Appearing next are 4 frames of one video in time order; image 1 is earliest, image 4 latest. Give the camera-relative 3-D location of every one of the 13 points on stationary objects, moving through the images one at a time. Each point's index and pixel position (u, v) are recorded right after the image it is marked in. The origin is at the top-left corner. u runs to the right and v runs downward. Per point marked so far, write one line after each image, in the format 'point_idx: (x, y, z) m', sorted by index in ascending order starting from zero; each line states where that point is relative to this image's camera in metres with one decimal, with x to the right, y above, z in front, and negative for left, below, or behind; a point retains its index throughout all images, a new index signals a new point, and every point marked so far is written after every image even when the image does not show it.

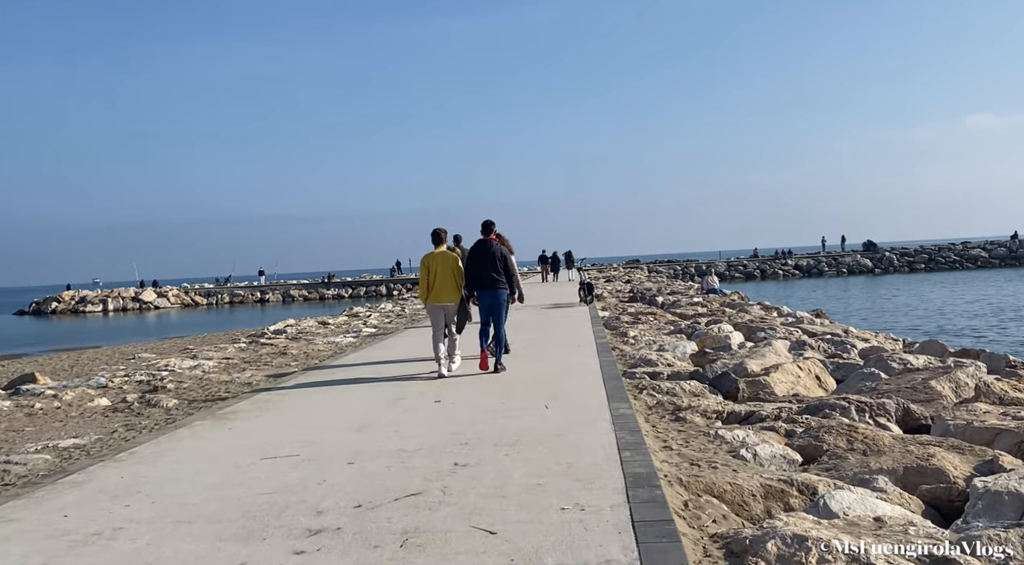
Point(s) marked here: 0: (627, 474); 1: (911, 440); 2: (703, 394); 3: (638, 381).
0: (+0.7, -1.1, +4.8) m
1: (+3.0, -1.2, +6.1) m
2: (+1.9, -1.1, +8.3) m
3: (+1.4, -1.1, +8.9) m
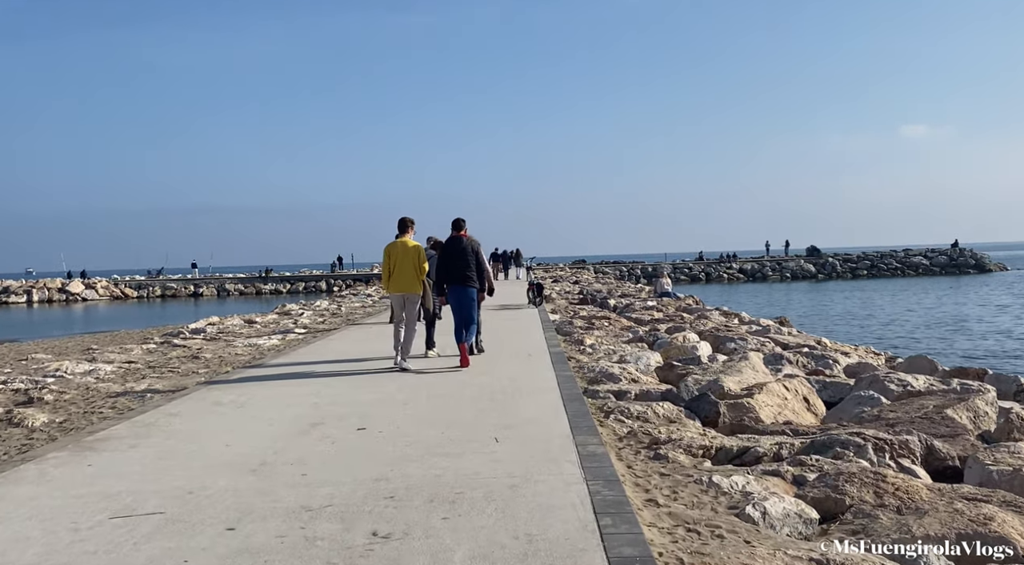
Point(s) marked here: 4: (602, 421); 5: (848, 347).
0: (+0.4, -1.1, +3.4) m
1: (+2.6, -1.3, +4.9) m
2: (+1.4, -1.2, +7.0) m
3: (+0.8, -1.1, +7.6) m
4: (+0.7, -1.1, +6.8) m
5: (+4.4, -0.9, +11.0) m
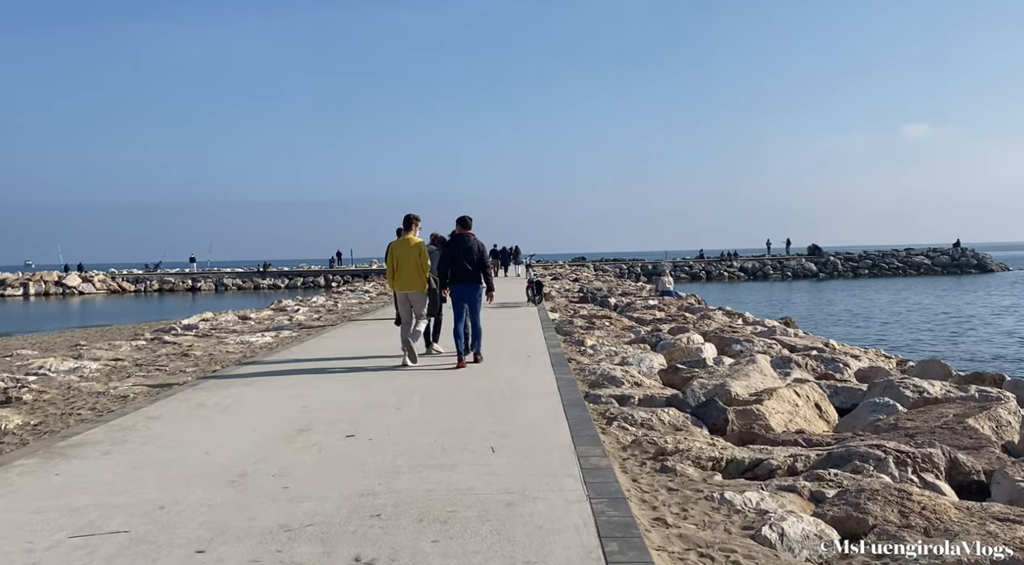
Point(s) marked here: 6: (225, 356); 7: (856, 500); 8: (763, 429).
0: (+0.4, -1.2, +3.1) m
1: (+2.6, -1.3, +4.6) m
2: (+1.4, -1.2, +6.7) m
3: (+0.8, -1.1, +7.3) m
4: (+0.7, -1.1, +6.4) m
5: (+4.4, -0.9, +10.6) m
6: (-4.3, -1.1, +12.3) m
7: (+1.9, -1.2, +4.6) m
8: (+2.1, -1.2, +6.9) m
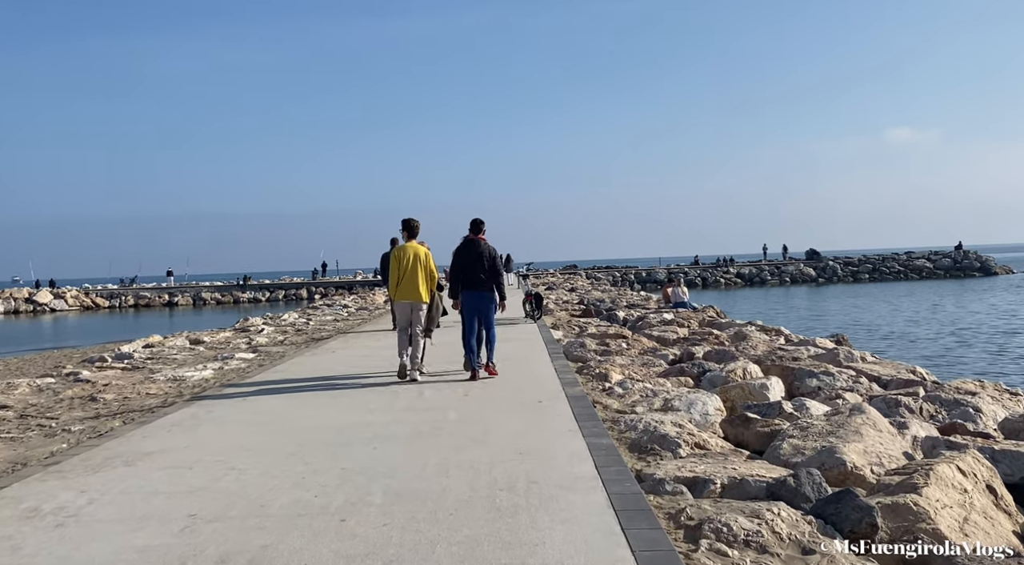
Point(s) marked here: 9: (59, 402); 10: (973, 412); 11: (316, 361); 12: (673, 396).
0: (+0.6, -1.3, +0.4) m
1: (+2.7, -1.4, +1.9) m
2: (+1.5, -1.3, +4.0) m
3: (+0.9, -1.2, +4.6) m
4: (+0.8, -1.3, +3.8) m
5: (+4.5, -1.0, +8.0) m
6: (-4.3, -1.4, +9.6) m
7: (+2.1, -1.3, +2.0) m
8: (+2.2, -1.3, +4.3) m
9: (-5.4, -1.4, +9.8) m
10: (+3.9, -1.1, +7.0) m
11: (-3.0, -1.2, +12.6) m
12: (+1.5, -1.1, +7.9) m
